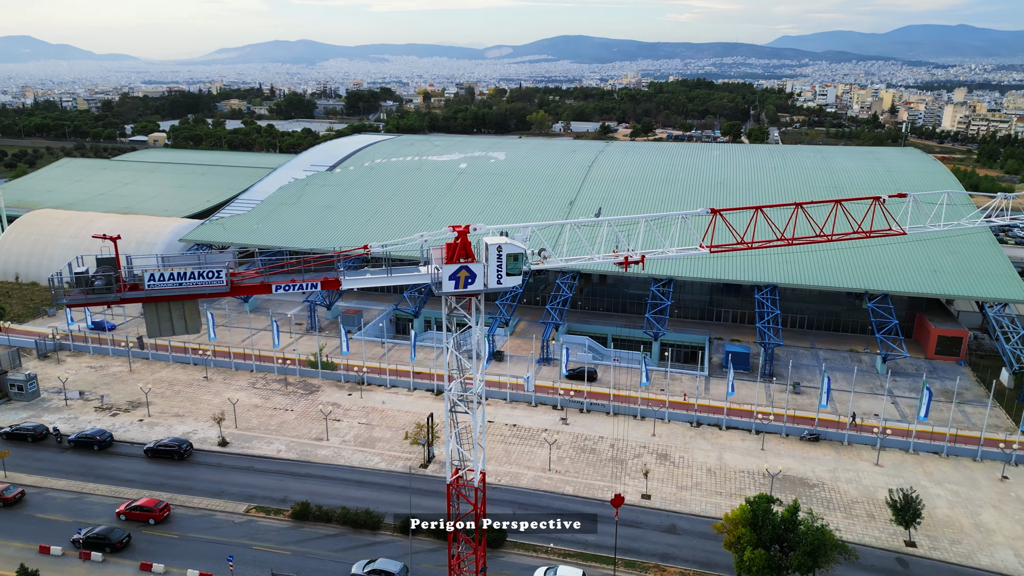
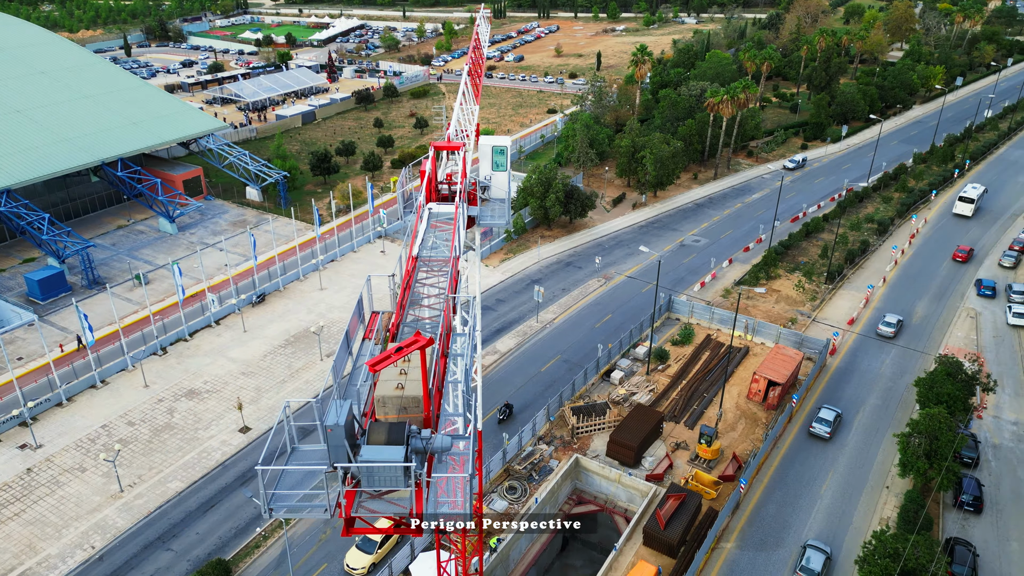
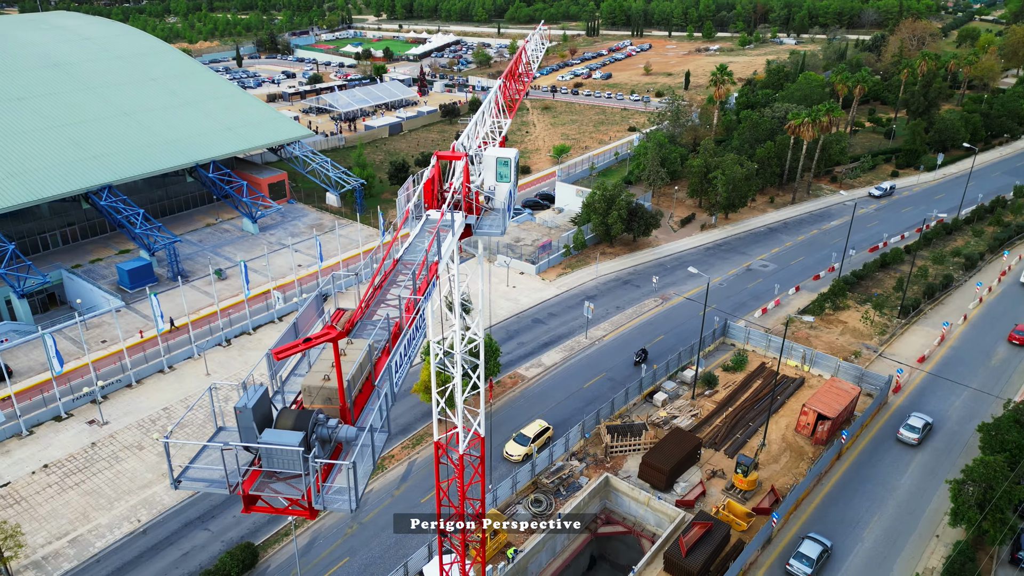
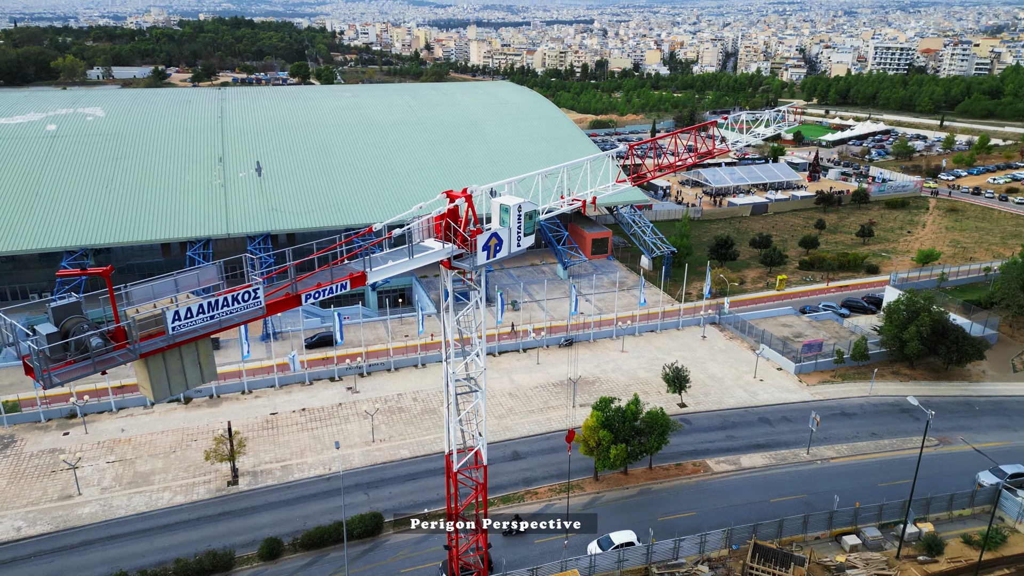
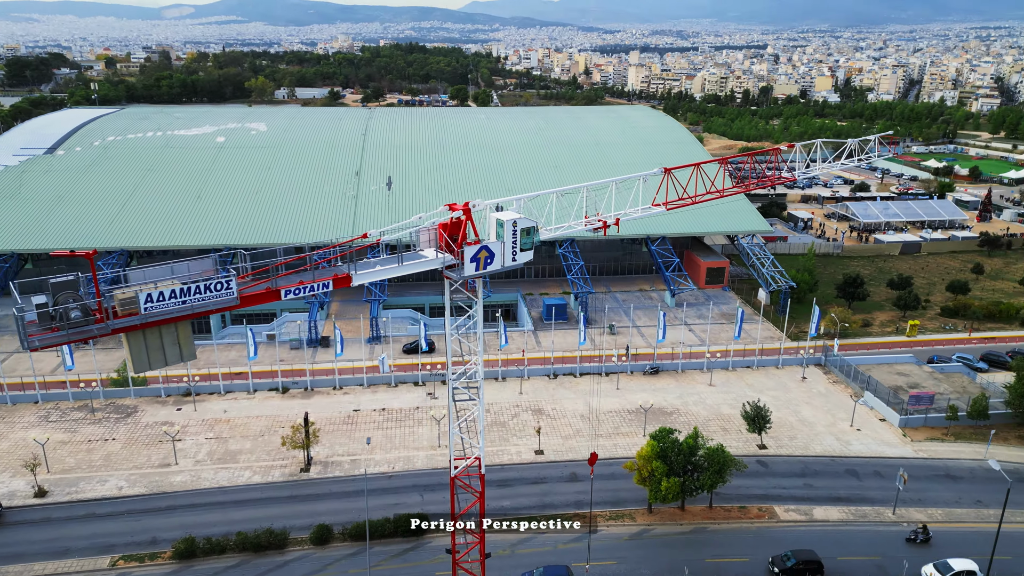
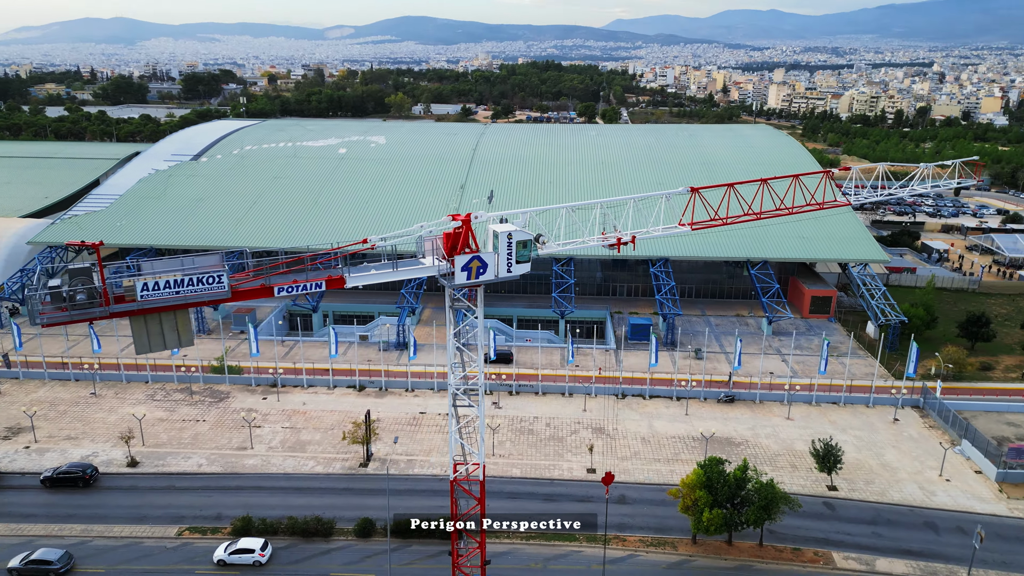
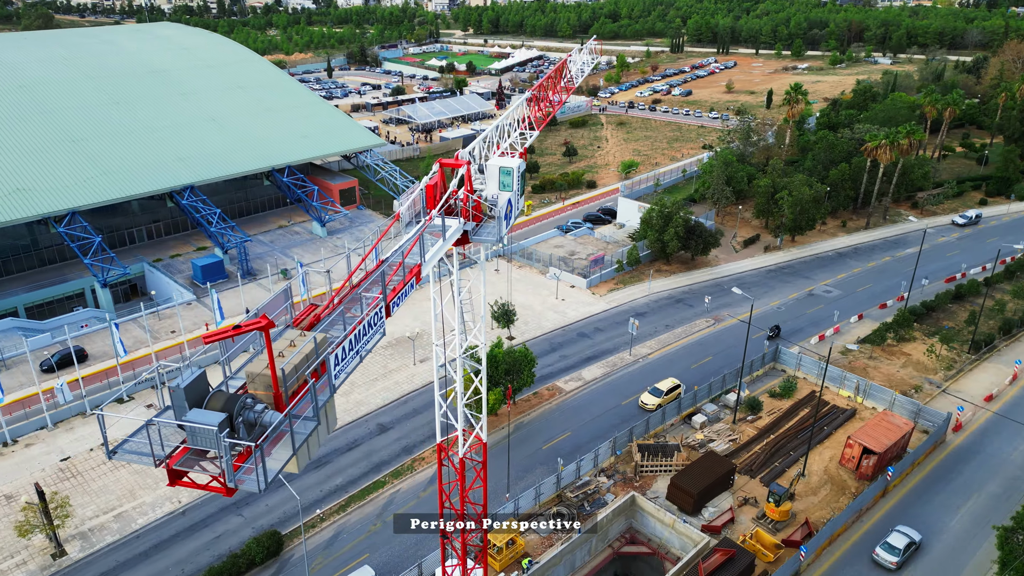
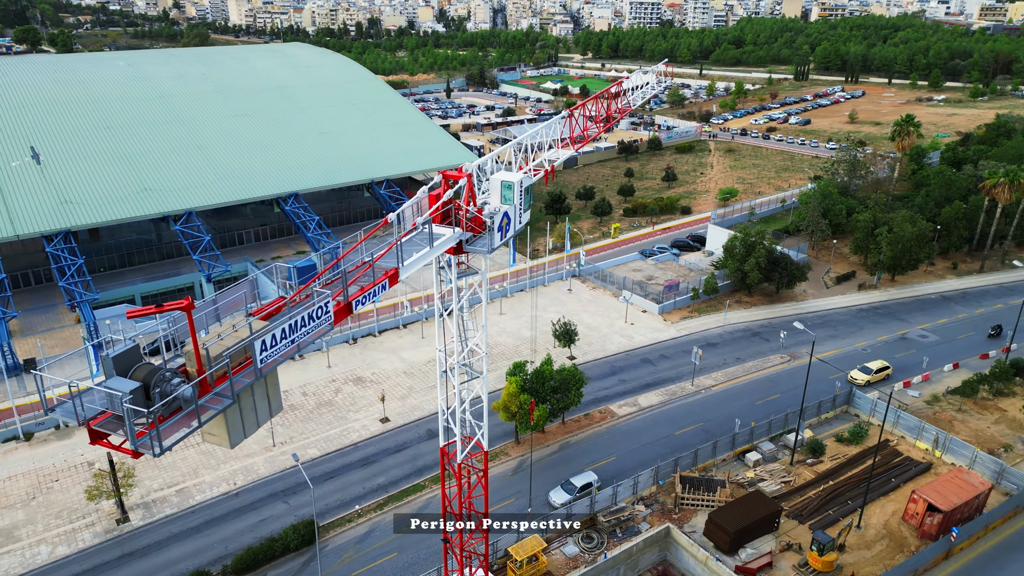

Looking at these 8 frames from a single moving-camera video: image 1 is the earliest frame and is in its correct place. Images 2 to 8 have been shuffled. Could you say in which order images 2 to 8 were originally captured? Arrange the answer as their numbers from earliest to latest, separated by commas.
6, 5, 4, 8, 7, 3, 2
